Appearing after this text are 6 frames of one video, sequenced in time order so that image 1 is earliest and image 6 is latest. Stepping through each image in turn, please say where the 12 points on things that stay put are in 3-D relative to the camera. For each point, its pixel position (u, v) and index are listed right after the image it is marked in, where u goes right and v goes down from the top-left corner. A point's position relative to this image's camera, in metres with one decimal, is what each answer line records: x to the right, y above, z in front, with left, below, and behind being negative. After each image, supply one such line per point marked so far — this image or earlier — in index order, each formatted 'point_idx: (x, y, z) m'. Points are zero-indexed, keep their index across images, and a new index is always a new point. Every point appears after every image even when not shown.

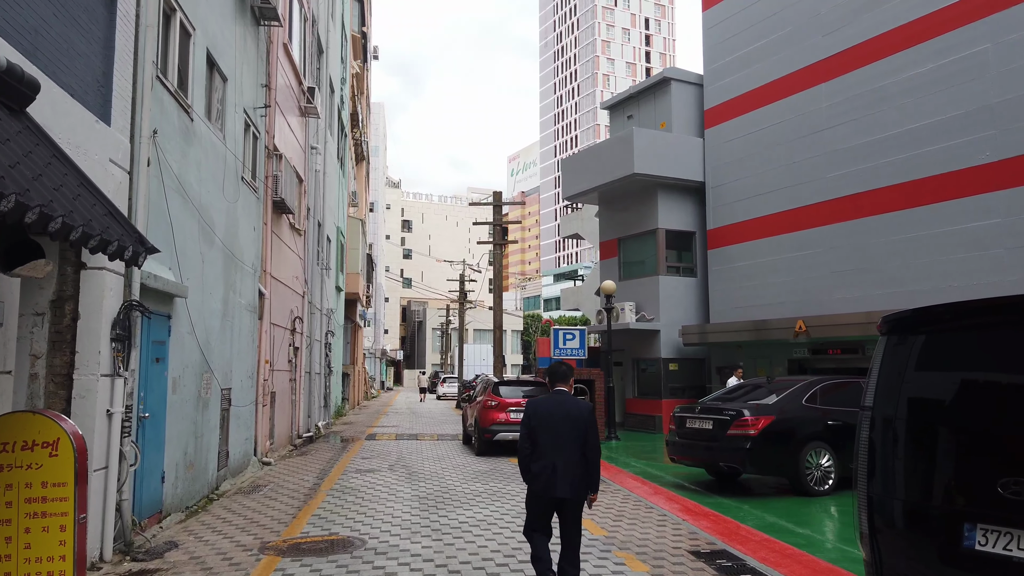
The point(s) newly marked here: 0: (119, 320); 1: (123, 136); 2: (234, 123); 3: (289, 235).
0: (-3.9, -0.3, +7.4) m
1: (-4.0, +1.6, +7.7) m
2: (-4.7, +2.7, +12.5) m
3: (-5.4, +1.3, +18.2) m
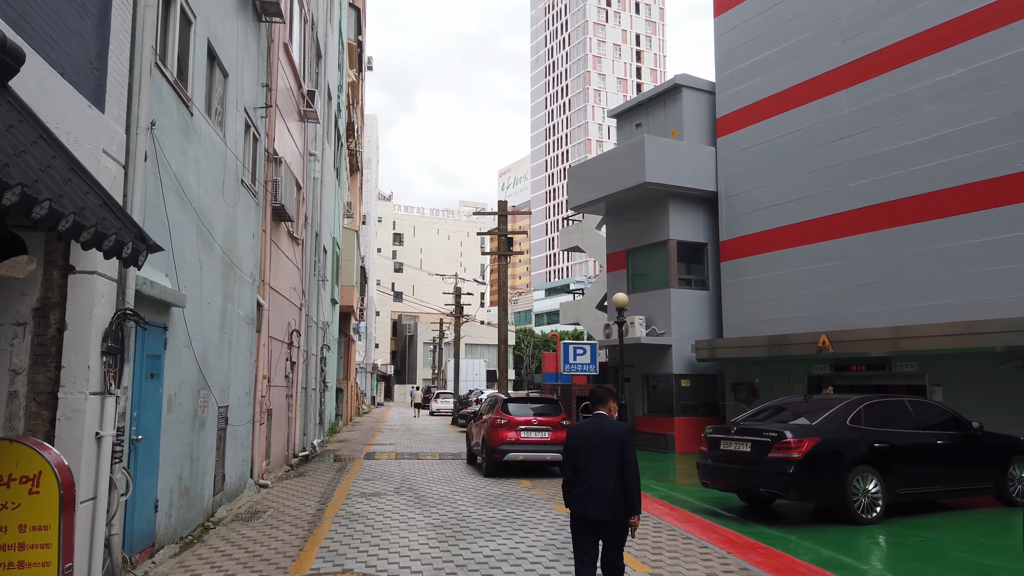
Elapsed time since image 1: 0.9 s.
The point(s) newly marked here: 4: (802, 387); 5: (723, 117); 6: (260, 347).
0: (-3.5, -0.4, +6.5) m
1: (-3.6, +1.5, +6.9) m
2: (-4.4, +2.6, +11.7) m
3: (-5.2, +1.0, +17.3) m
4: (+6.8, -2.3, +17.4) m
5: (+5.6, +4.6, +20.0) m
6: (-4.8, -1.1, +14.1) m
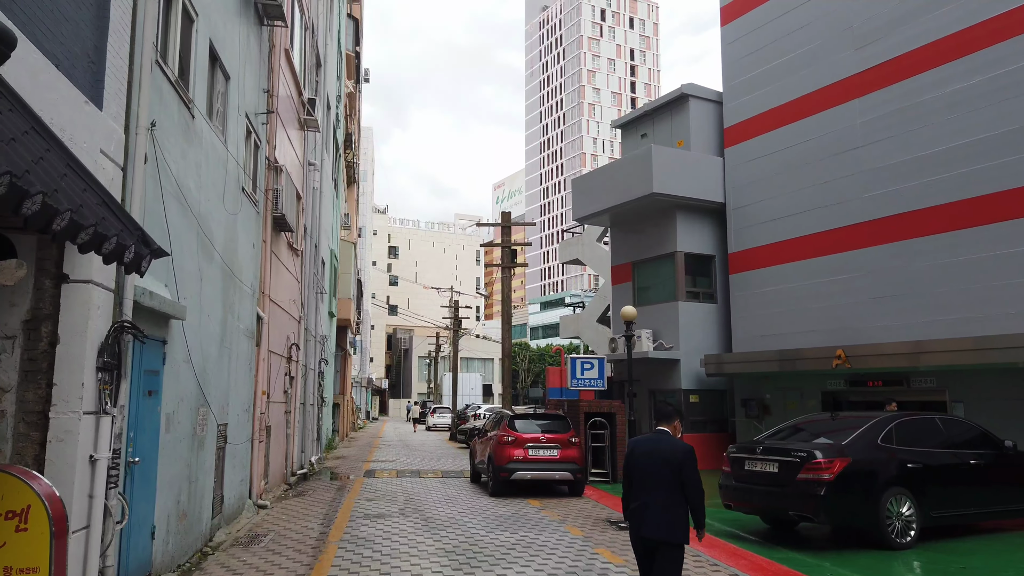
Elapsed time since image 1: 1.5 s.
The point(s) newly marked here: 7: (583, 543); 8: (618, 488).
0: (-3.3, -0.5, +6.0) m
1: (-3.4, +1.4, +6.4) m
2: (-4.2, +2.4, +11.3) m
3: (-5.1, +0.7, +16.8) m
4: (+6.9, -2.6, +17.0) m
5: (+5.8, +4.2, +19.6) m
6: (-4.6, -1.4, +13.6) m
7: (+1.0, -3.5, +10.3) m
8: (+2.3, -4.3, +16.2) m
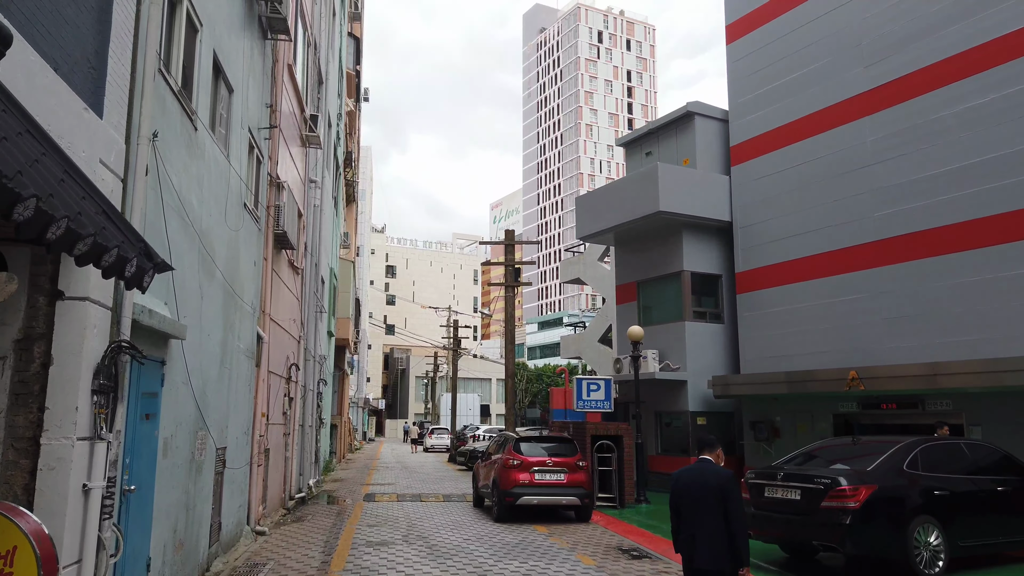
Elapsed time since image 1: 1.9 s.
0: (-3.1, -0.6, +5.7) m
1: (-3.2, +1.3, +6.1) m
2: (-4.0, +2.1, +11.0) m
3: (-4.9, +0.3, +16.5) m
4: (+7.0, -3.1, +16.6) m
5: (+5.9, +3.7, +19.5) m
6: (-4.5, -1.7, +13.2) m
7: (+1.1, -3.8, +9.9) m
8: (+2.4, -4.7, +15.7) m
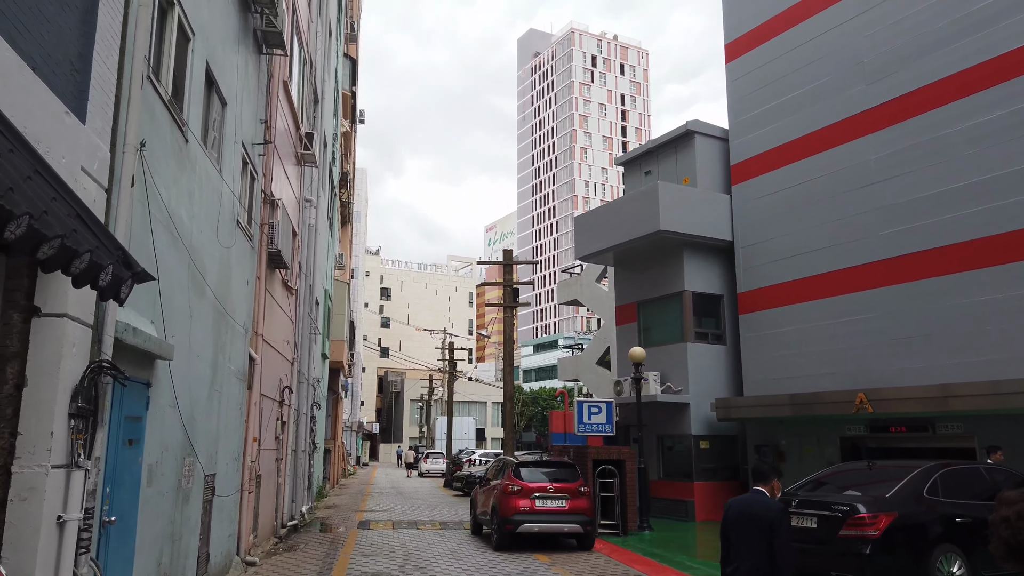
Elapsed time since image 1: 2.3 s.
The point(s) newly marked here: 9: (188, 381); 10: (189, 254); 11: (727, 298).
0: (-3.0, -0.7, +5.3) m
1: (-3.2, +1.1, +5.7) m
2: (-4.0, +1.9, +10.7) m
3: (-5.0, -0.1, +16.1) m
4: (+7.0, -3.5, +16.2) m
5: (+5.8, +3.2, +19.2) m
6: (-4.5, -2.0, +12.8) m
7: (+1.1, -4.0, +9.4) m
8: (+2.4, -5.2, +15.3) m
9: (-3.7, -1.1, +8.6) m
10: (-3.7, +0.4, +8.5) m
11: (+5.6, -0.3, +19.6) m
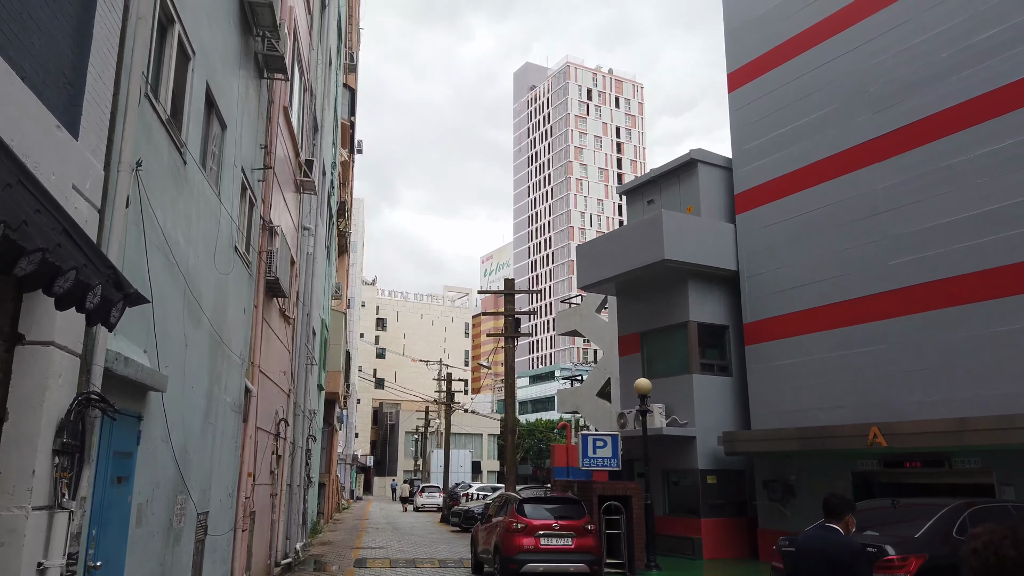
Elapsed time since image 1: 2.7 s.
0: (-2.9, -0.9, +4.9) m
1: (-3.0, +0.9, +5.4) m
2: (-3.9, +1.5, +10.4) m
3: (-4.9, -0.8, +15.7) m
4: (+7.0, -4.1, +15.8) m
5: (+5.9, +2.4, +19.1) m
6: (-4.4, -2.5, +12.3) m
7: (+1.2, -4.4, +8.9) m
8: (+2.5, -5.7, +14.7) m
9: (-3.6, -1.4, +8.2) m
10: (-3.6, +0.1, +8.2) m
11: (+5.7, -1.0, +19.2) m
